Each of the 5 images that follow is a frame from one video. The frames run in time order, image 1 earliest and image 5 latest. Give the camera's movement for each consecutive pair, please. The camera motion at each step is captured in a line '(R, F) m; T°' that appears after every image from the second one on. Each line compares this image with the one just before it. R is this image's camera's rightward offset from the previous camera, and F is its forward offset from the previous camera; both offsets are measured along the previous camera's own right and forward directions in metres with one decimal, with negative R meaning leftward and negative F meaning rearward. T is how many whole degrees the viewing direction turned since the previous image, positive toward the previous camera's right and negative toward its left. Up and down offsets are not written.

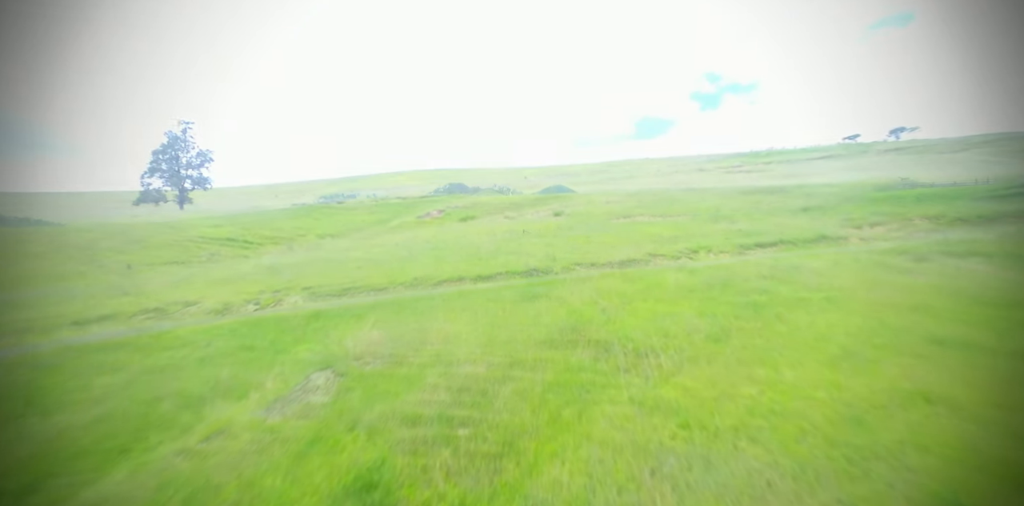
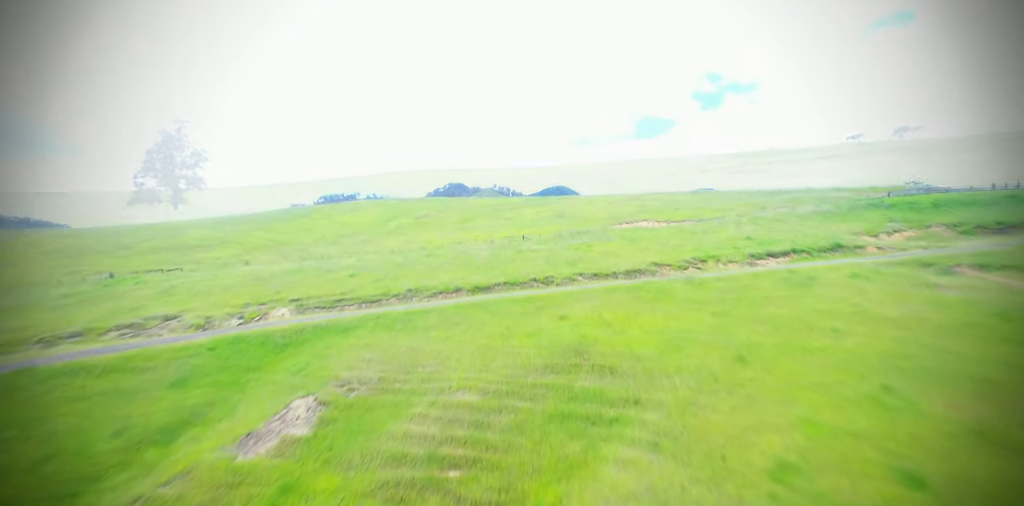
(+0.1, +1.9) m; 0°
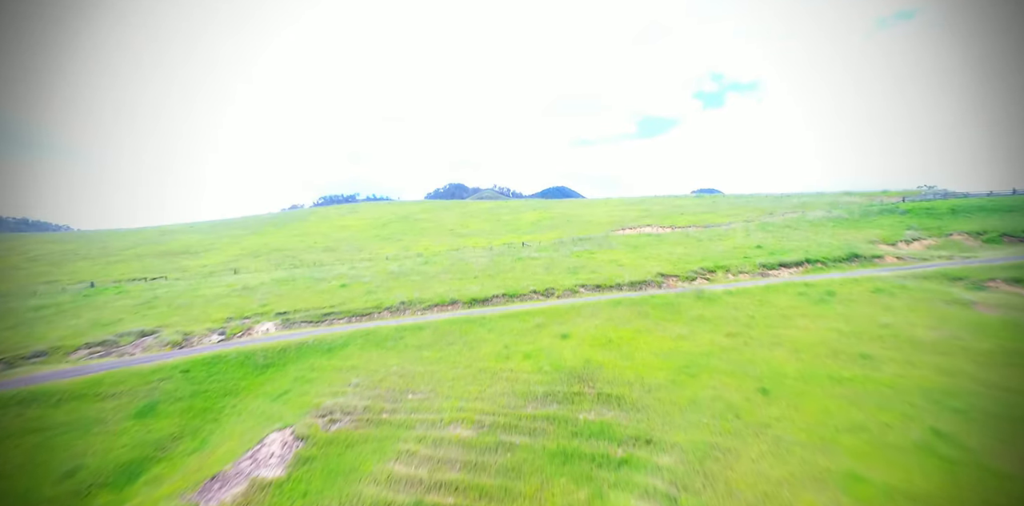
(+0.1, +2.0) m; 0°
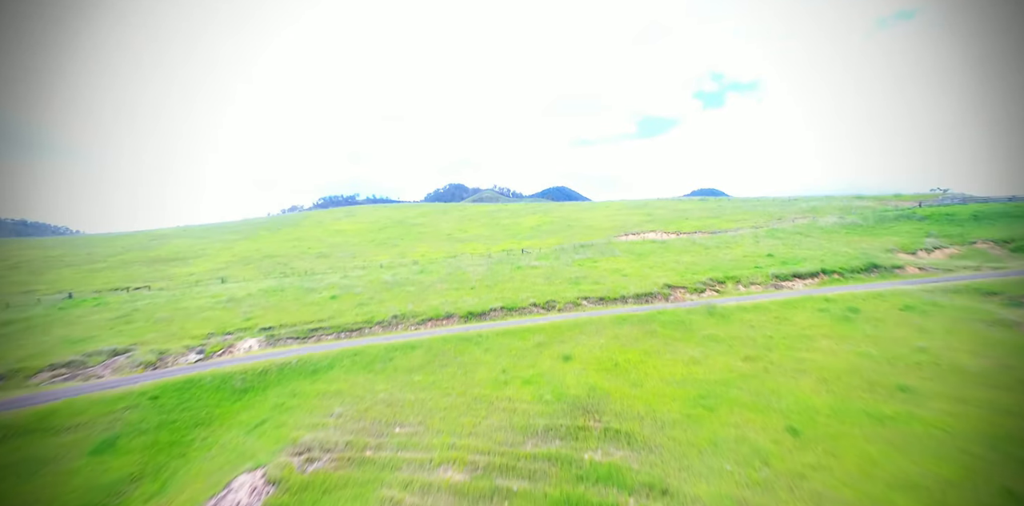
(+0.1, +2.0) m; 0°
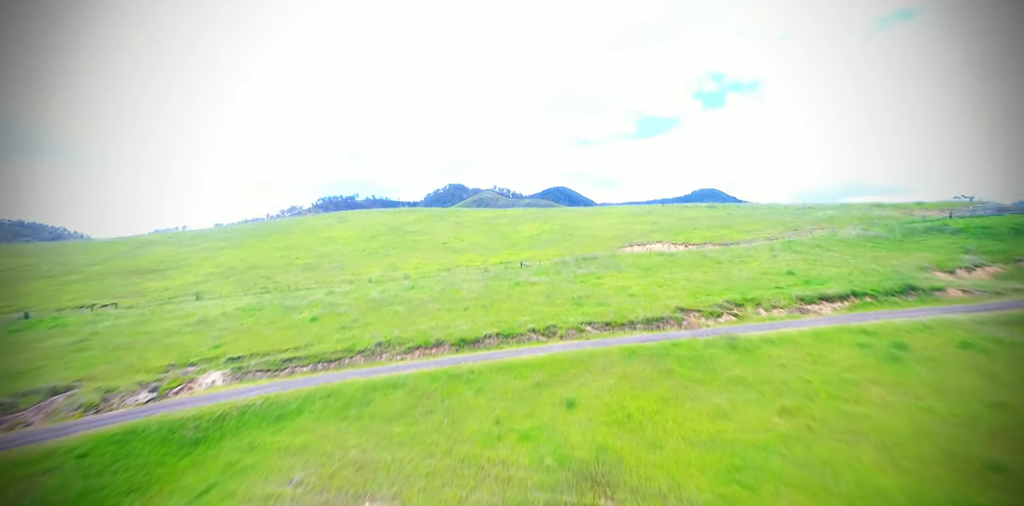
(+0.2, +3.4) m; 0°
